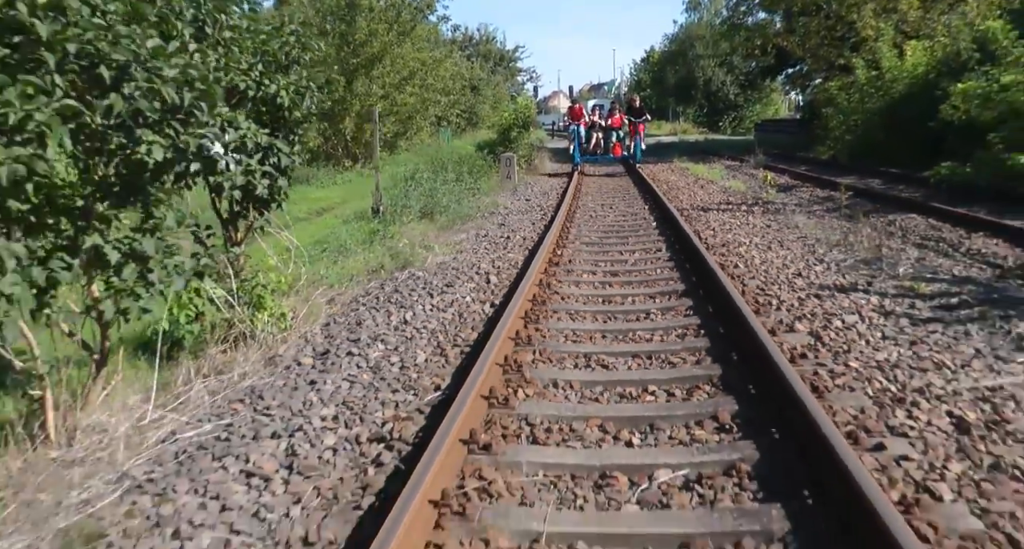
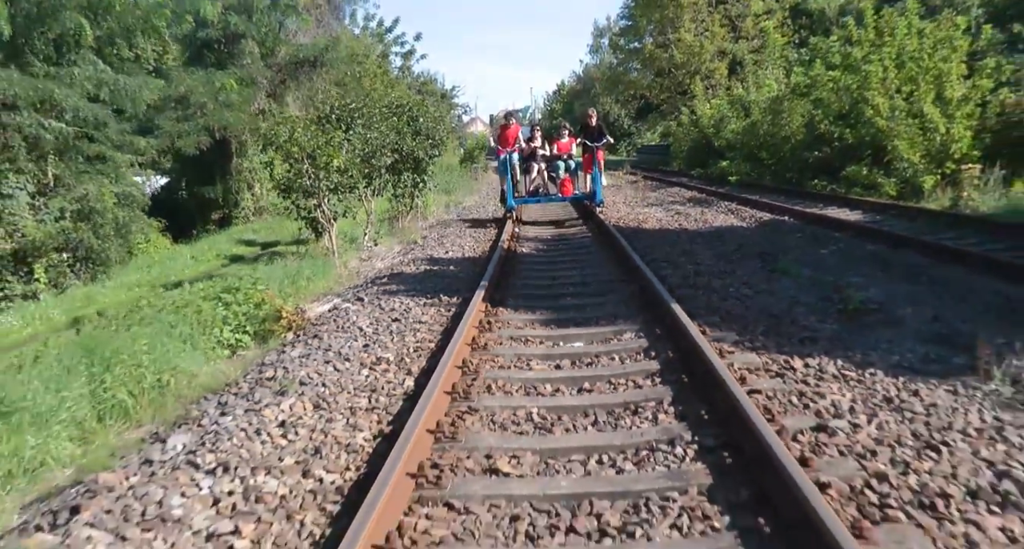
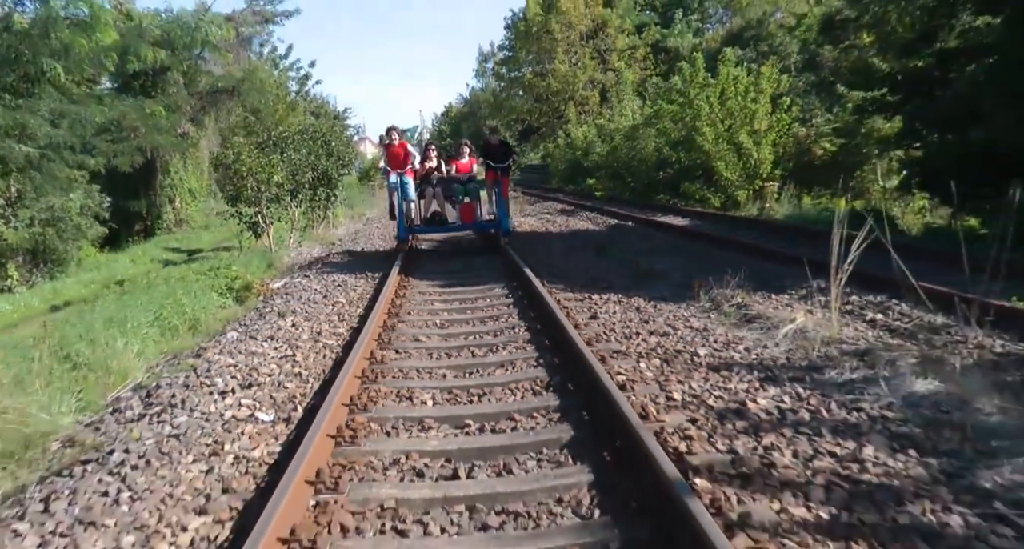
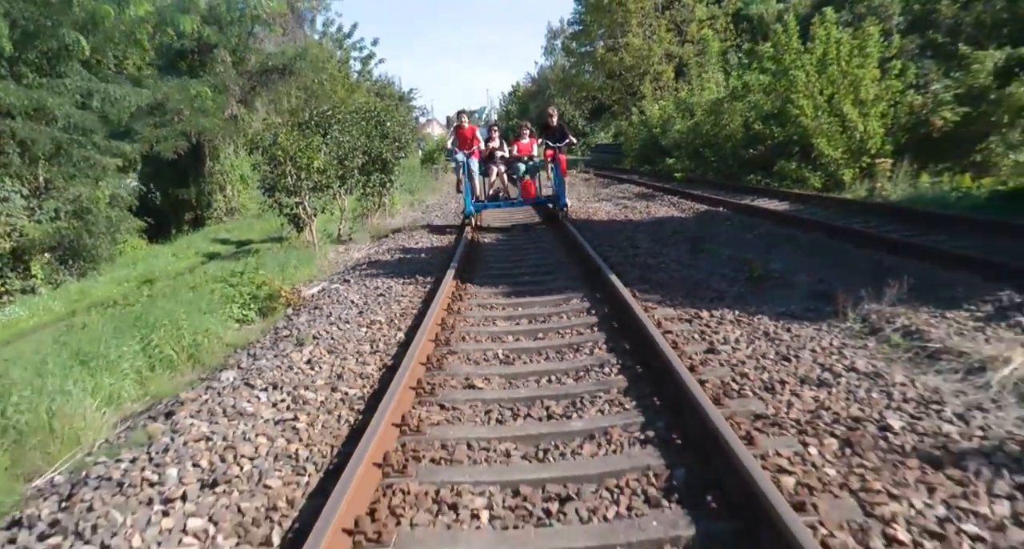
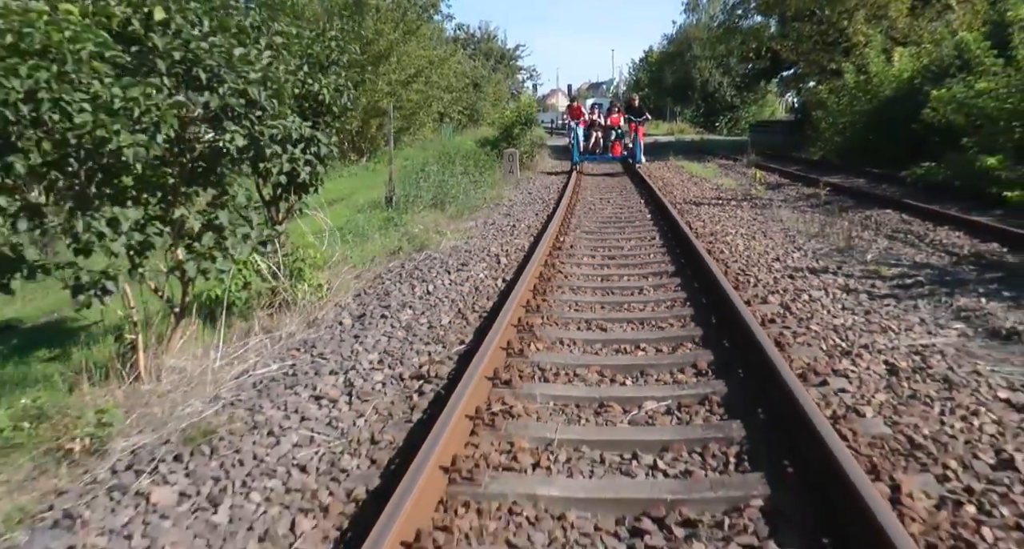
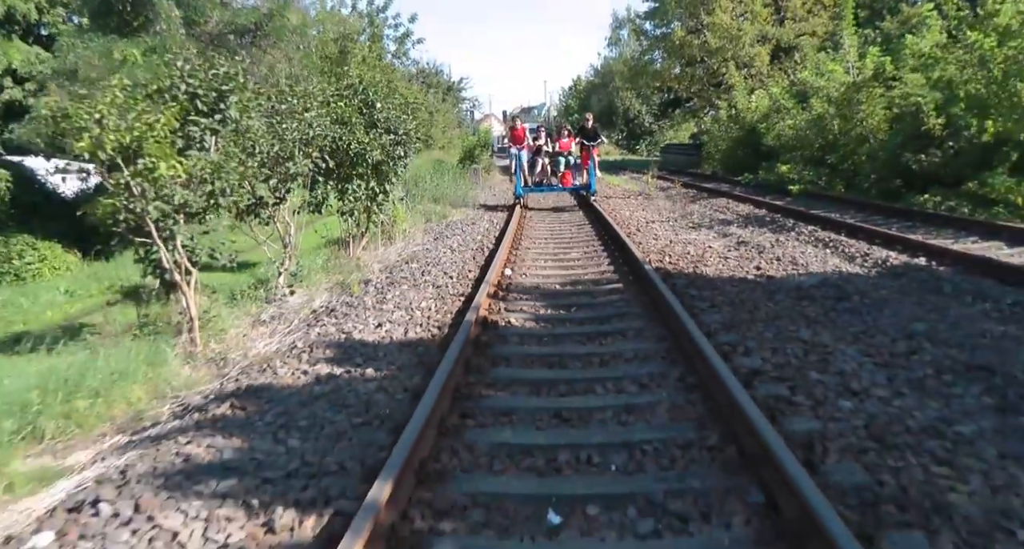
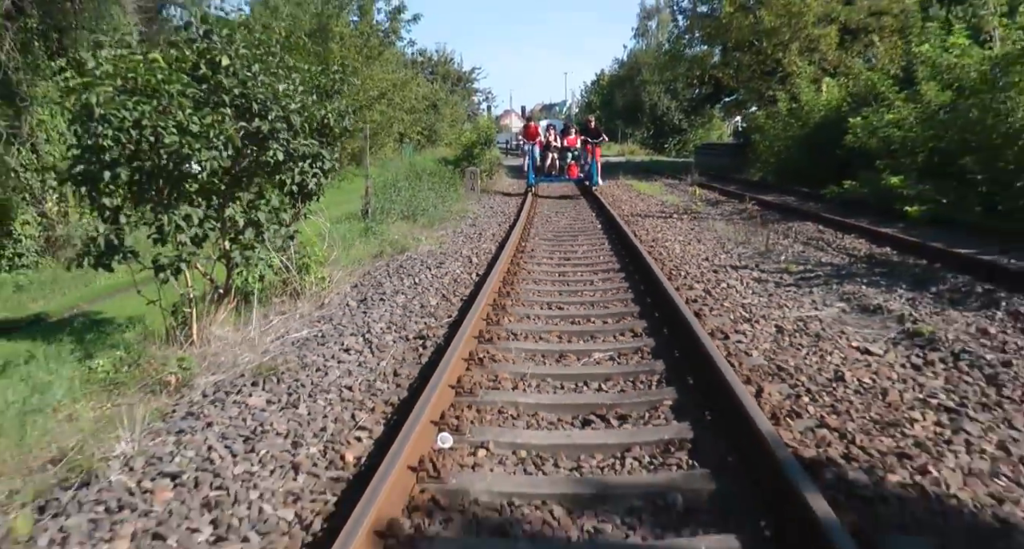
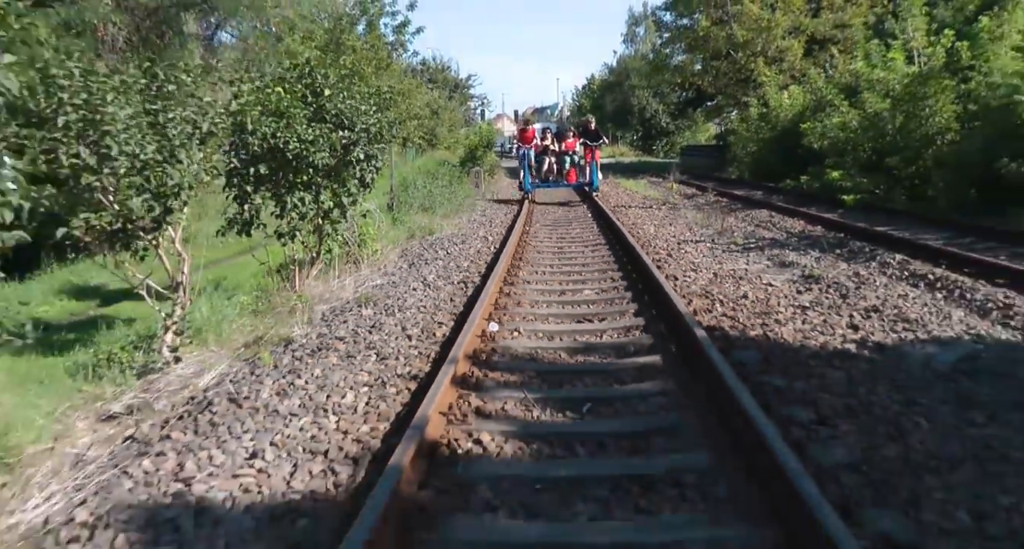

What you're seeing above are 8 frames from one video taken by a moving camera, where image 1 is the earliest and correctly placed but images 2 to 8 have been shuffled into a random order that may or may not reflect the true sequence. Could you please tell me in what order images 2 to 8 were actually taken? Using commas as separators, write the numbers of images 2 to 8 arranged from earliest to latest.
5, 7, 8, 6, 2, 4, 3
